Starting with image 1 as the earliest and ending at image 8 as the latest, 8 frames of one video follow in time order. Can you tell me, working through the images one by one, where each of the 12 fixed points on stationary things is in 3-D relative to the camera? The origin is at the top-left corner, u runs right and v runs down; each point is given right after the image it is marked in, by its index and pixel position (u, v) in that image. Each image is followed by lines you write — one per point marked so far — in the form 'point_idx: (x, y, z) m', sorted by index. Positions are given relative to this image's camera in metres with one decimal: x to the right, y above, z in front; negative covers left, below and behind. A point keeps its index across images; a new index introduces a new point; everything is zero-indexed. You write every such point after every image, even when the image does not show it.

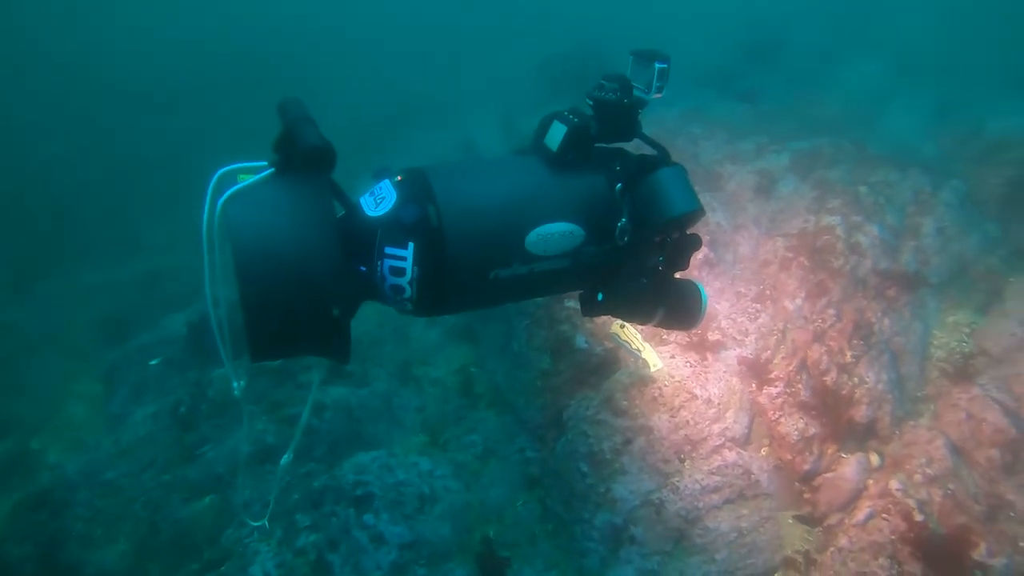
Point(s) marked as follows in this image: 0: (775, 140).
0: (+2.3, +1.3, +6.1) m
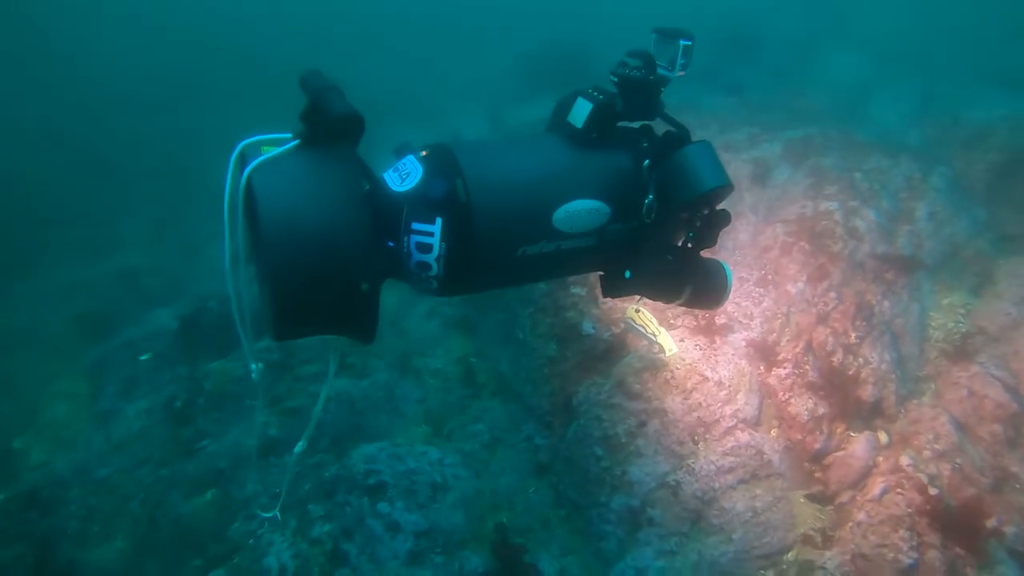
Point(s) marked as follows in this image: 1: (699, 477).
0: (+2.3, +1.4, +6.2) m
1: (+1.0, -1.0, +3.7) m
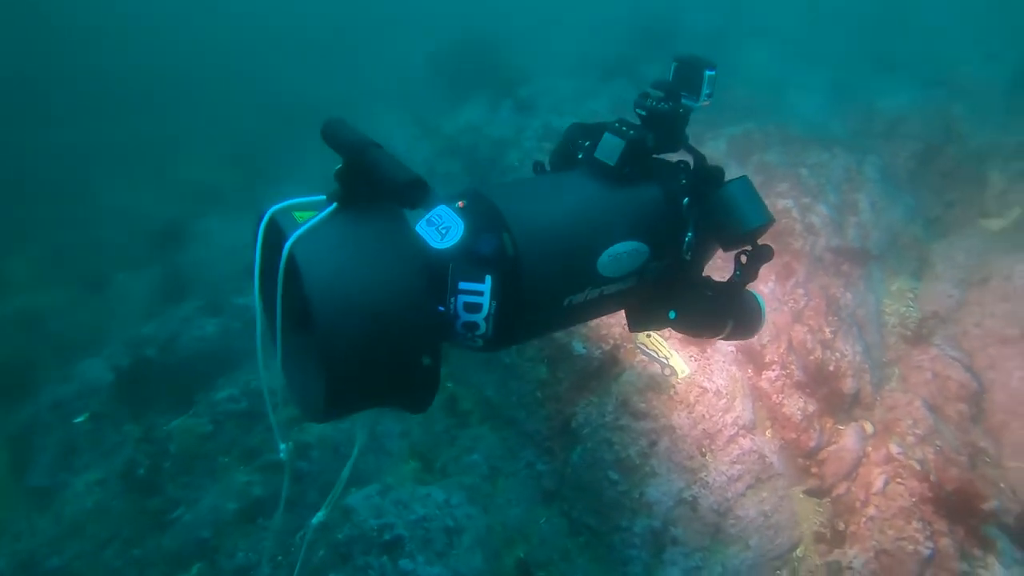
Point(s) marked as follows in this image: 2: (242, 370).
0: (+1.8, +1.5, +6.4) m
1: (+1.1, -1.1, +3.8) m
2: (-1.9, -0.6, +5.1) m
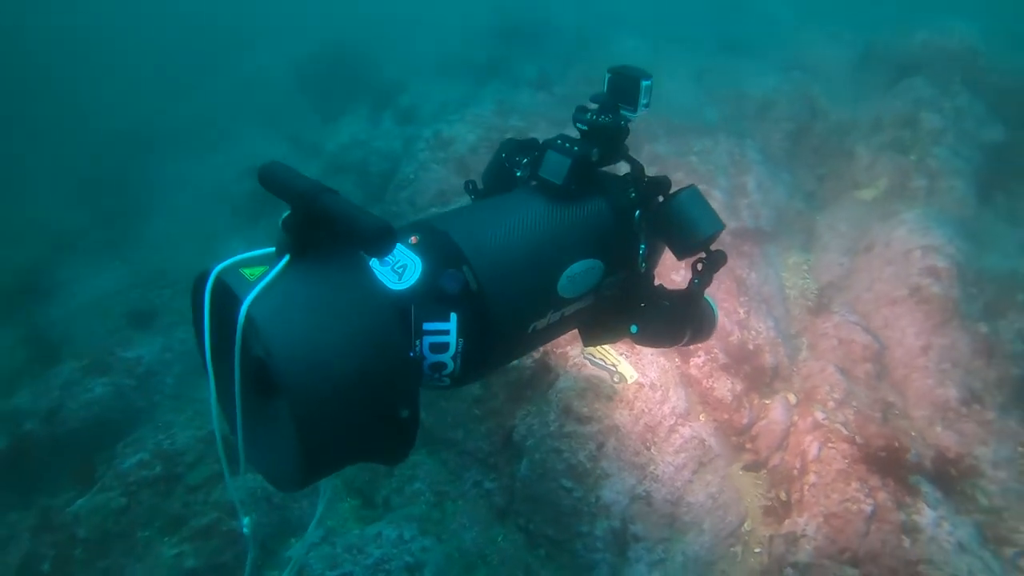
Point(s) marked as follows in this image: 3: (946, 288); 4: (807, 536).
0: (+0.8, +1.5, +6.5) m
1: (+0.8, -1.0, +3.8) m
2: (-2.4, -0.9, +4.7) m
3: (+2.7, 0.0, +4.5) m
4: (+1.4, -1.2, +3.5) m
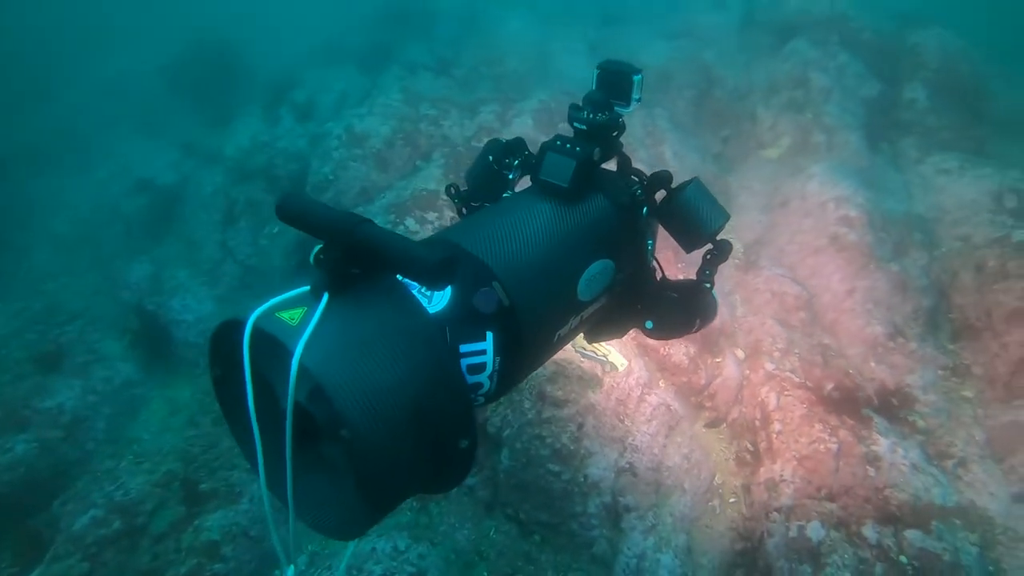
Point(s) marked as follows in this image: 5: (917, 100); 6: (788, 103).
0: (-0.1, +1.7, +6.5) m
1: (+0.7, -0.9, +4.0) m
2: (-2.6, -1.2, +4.3) m
3: (+2.4, +0.4, +4.9) m
4: (+1.4, -1.0, +3.7) m
5: (+3.6, +1.7, +6.3) m
6: (+2.4, +1.6, +6.1) m
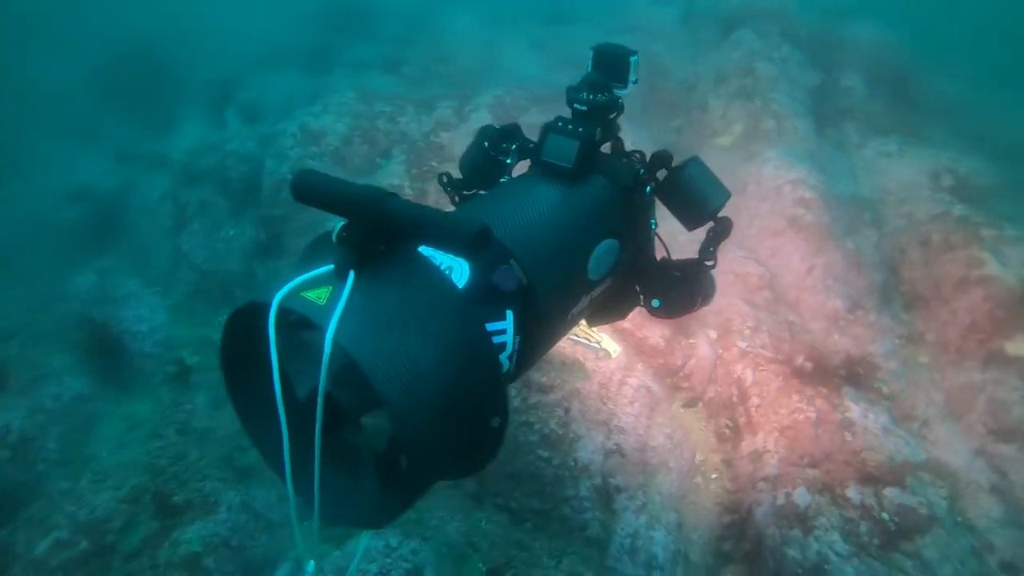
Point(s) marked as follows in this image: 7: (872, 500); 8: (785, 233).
0: (-0.5, +1.7, +6.5) m
1: (+0.7, -0.8, +4.0) m
2: (-2.6, -1.2, +4.1) m
3: (+2.2, +0.5, +5.1) m
4: (+1.4, -0.9, +3.9) m
5: (+3.2, +1.9, +6.7) m
6: (+2.0, +1.7, +6.3) m
7: (+1.8, -1.0, +3.5) m
8: (+1.9, +0.4, +5.1) m
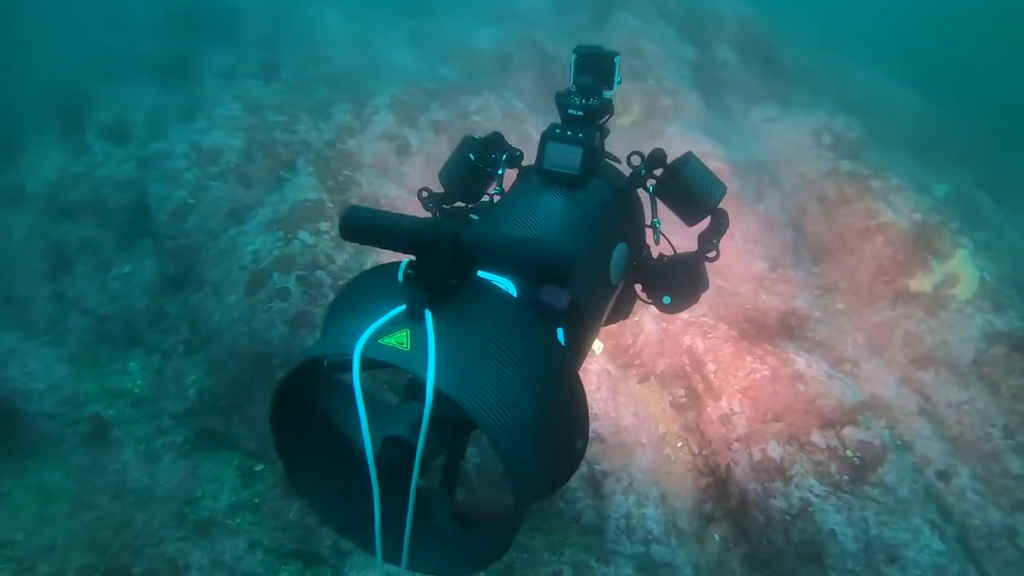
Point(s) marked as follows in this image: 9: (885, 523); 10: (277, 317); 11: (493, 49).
0: (-1.4, +1.6, +6.3) m
1: (+0.5, -0.7, +4.1) m
2: (-2.6, -1.6, +3.5) m
3: (+1.6, +0.8, +5.4) m
4: (+1.3, -0.7, +4.1) m
5: (+2.1, +2.3, +7.1) m
6: (+1.0, +2.0, +6.6) m
7: (+1.7, -0.8, +3.8) m
8: (+1.4, +0.6, +5.4) m
9: (+1.8, -1.1, +3.5) m
10: (-1.4, -0.2, +4.2) m
11: (-0.2, +2.4, +7.2) m
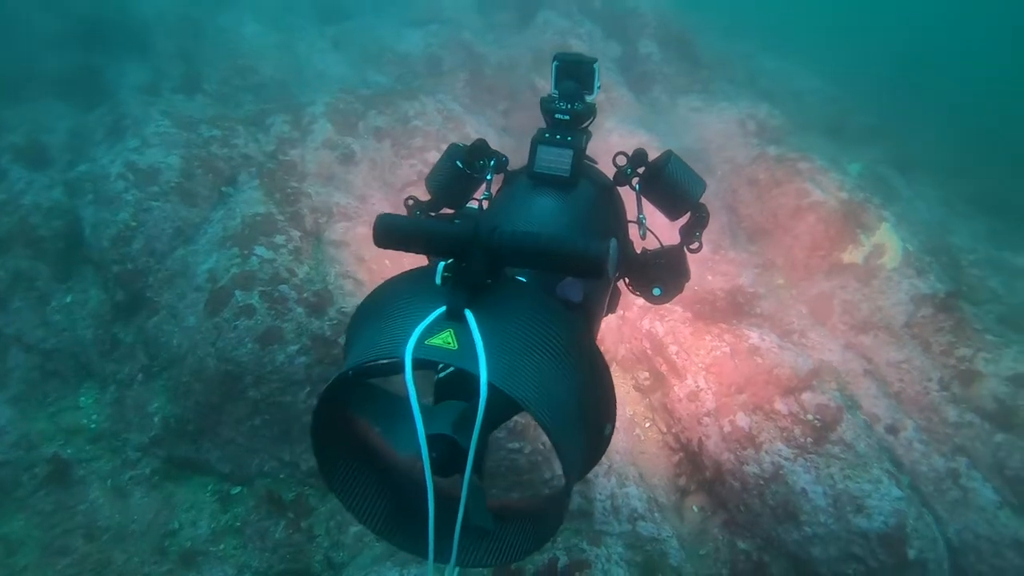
0: (-1.9, +1.5, +6.2) m
1: (+0.4, -0.7, +4.3) m
2: (-2.6, -1.8, +3.4) m
3: (+1.2, +0.9, +5.7) m
4: (+1.1, -0.6, +4.3) m
5: (+1.4, +2.4, +7.4) m
6: (+0.4, +2.0, +6.7) m
7: (+1.6, -0.7, +4.1) m
8: (+1.0, +0.7, +5.6) m
9: (+1.8, -1.0, +3.8) m
10: (-1.5, -0.3, +4.2) m
11: (-0.9, +2.4, +7.2) m
